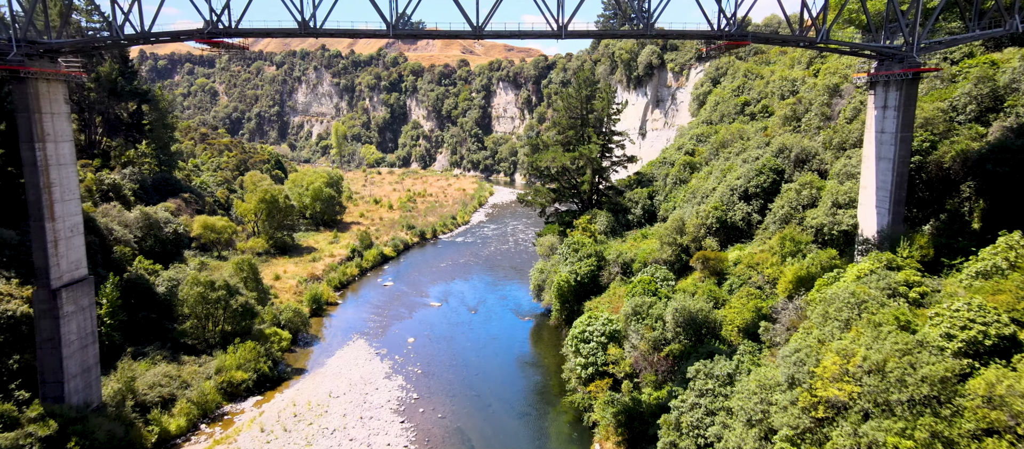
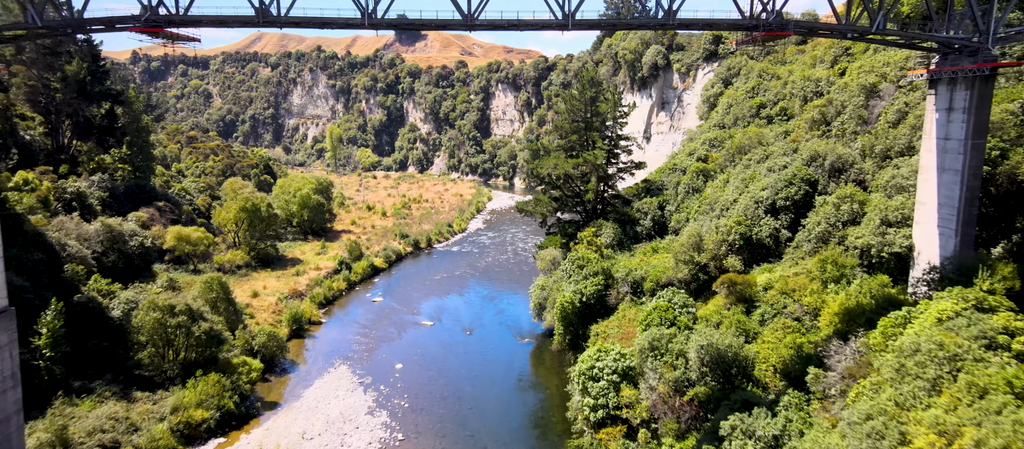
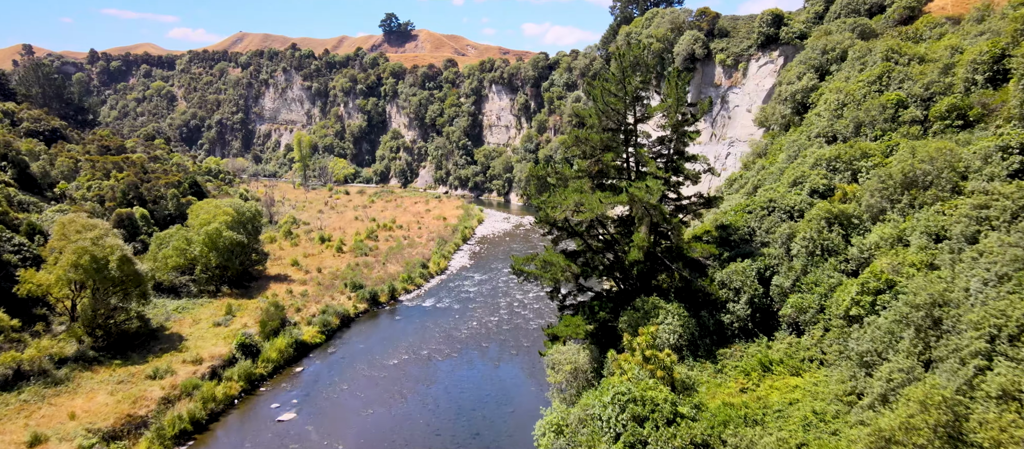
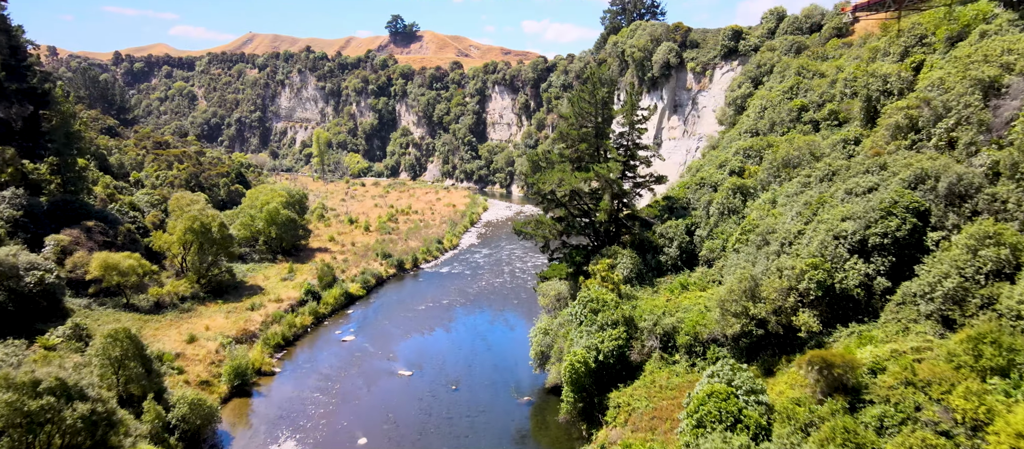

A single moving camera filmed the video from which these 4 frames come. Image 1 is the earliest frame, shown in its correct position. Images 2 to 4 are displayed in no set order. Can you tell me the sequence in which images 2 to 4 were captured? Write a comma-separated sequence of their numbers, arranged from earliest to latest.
2, 4, 3
